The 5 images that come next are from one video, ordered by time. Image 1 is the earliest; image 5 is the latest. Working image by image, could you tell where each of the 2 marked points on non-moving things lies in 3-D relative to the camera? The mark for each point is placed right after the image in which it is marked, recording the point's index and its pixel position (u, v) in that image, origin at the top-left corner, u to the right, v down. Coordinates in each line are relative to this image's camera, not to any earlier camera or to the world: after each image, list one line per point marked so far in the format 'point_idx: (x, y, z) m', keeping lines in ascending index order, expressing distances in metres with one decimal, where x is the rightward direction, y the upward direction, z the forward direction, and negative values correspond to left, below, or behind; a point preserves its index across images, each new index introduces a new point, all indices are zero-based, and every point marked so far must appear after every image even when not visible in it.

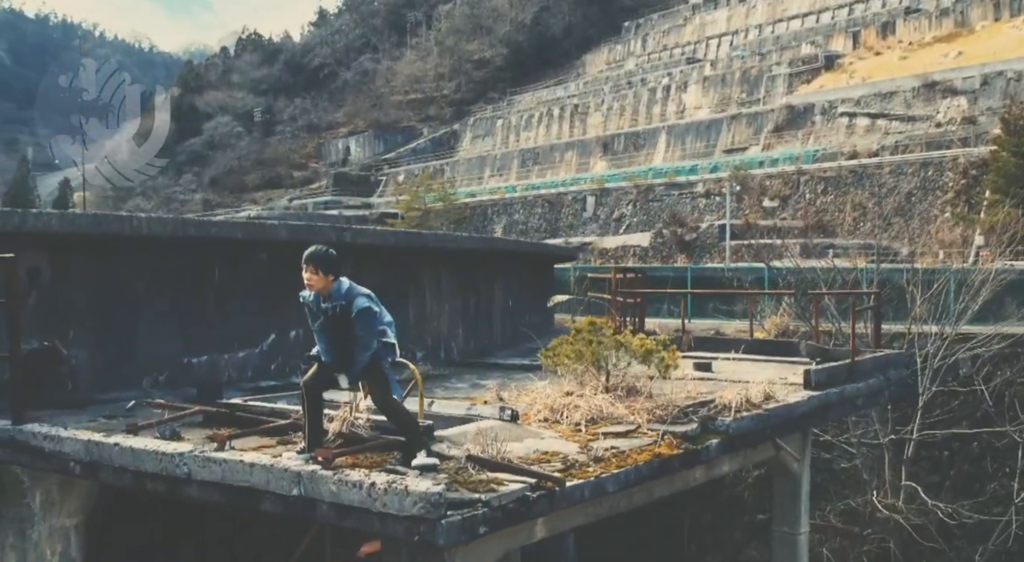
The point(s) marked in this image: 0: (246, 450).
0: (-1.1, -0.7, +4.4) m
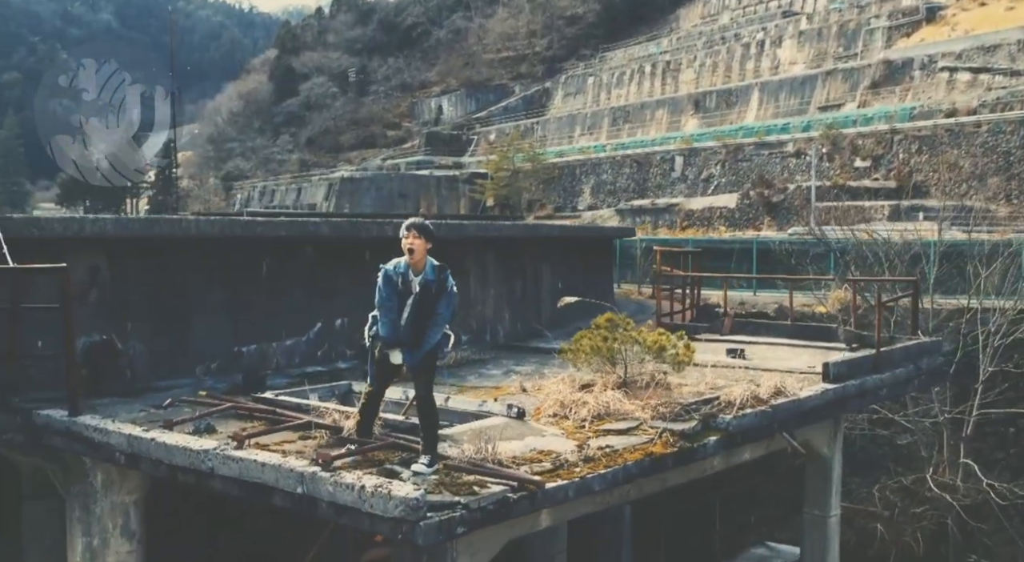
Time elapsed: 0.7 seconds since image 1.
0: (-1.2, -0.8, +4.9) m
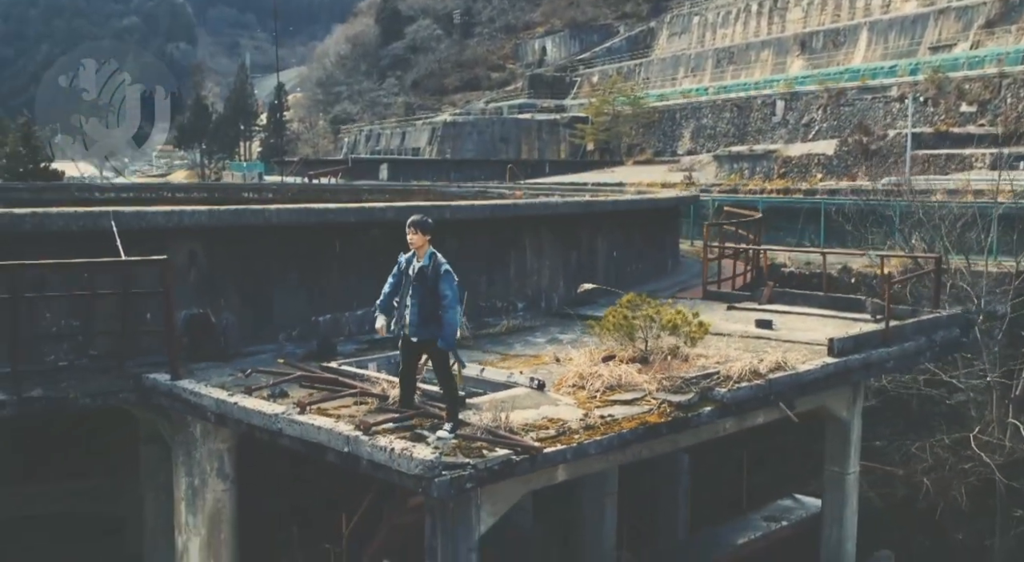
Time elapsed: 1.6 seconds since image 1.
0: (-1.1, -0.8, +6.0) m
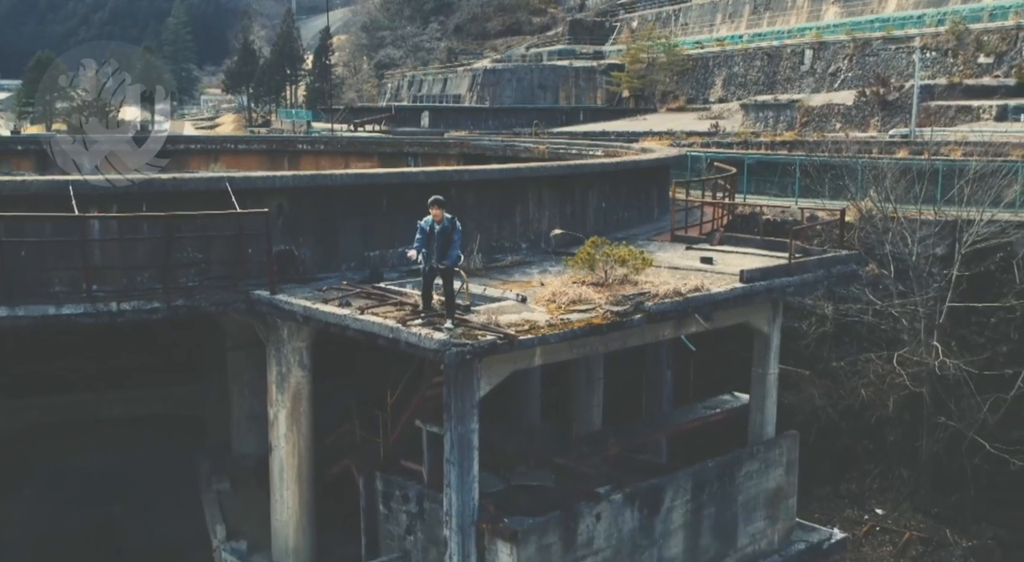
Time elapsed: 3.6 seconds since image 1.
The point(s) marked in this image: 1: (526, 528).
0: (-1.2, -0.3, +9.0) m
1: (+0.1, -2.2, +9.1) m
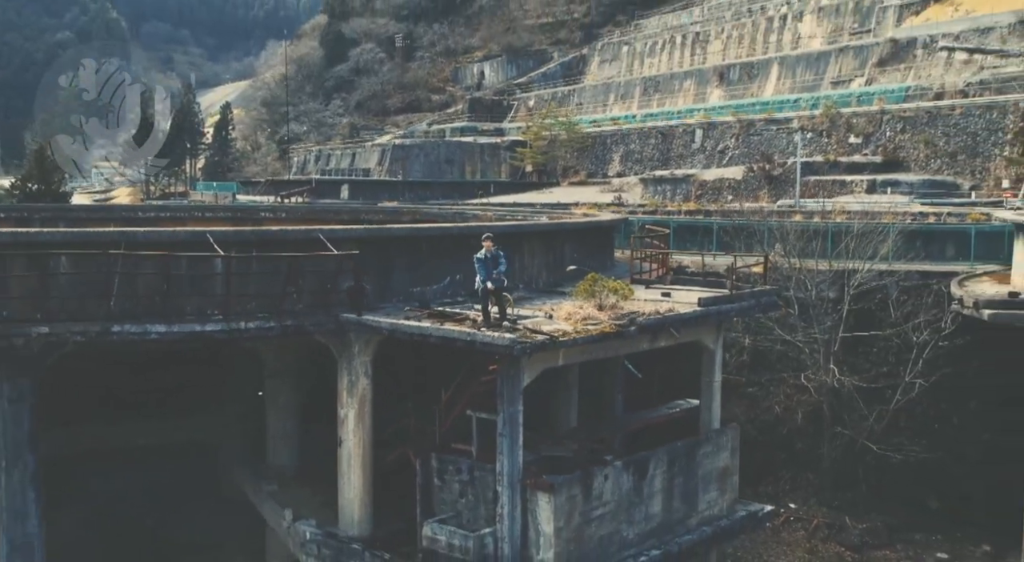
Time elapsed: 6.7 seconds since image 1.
0: (-0.7, -0.5, +12.4) m
1: (+0.6, -2.4, +12.5) m
